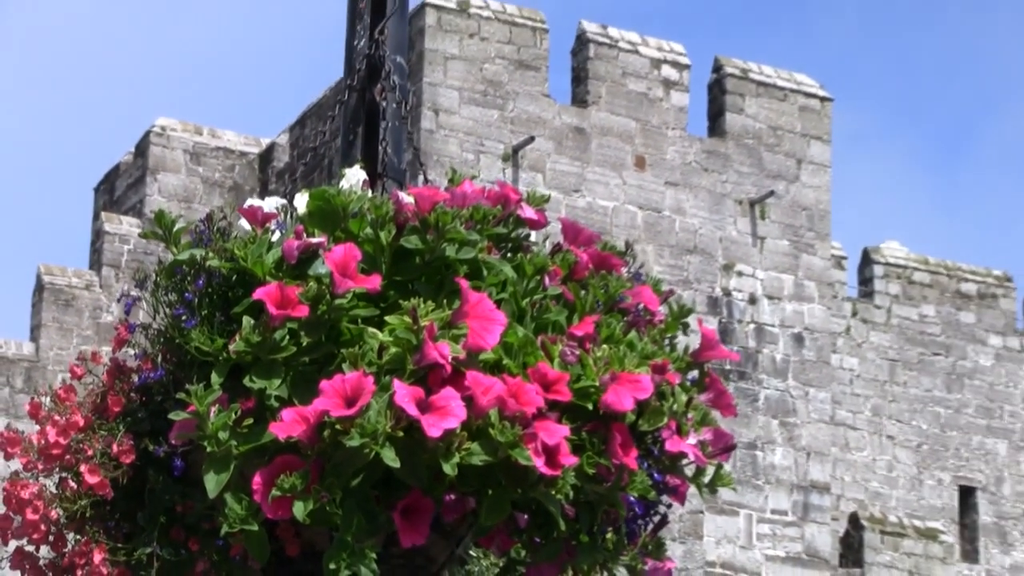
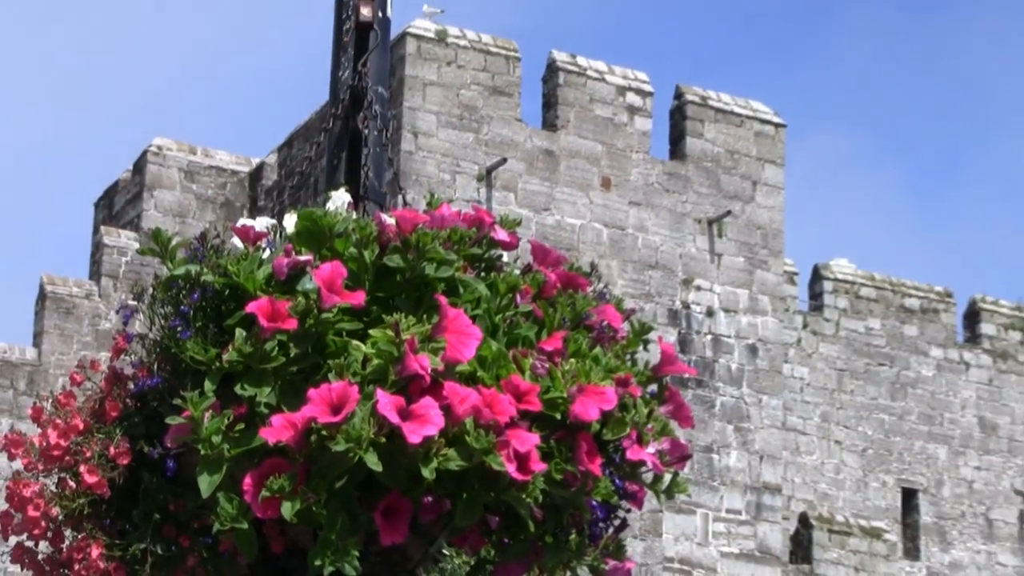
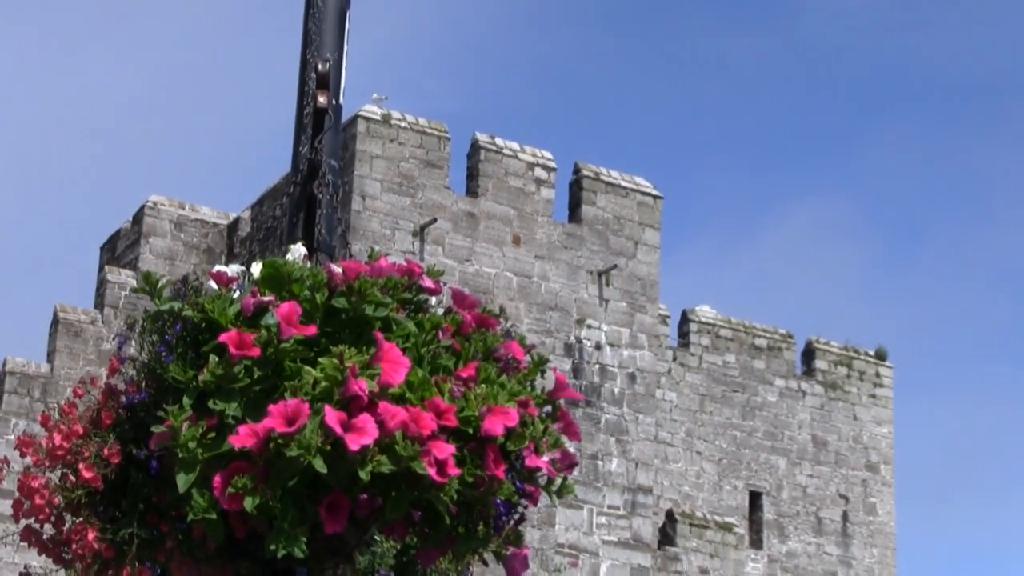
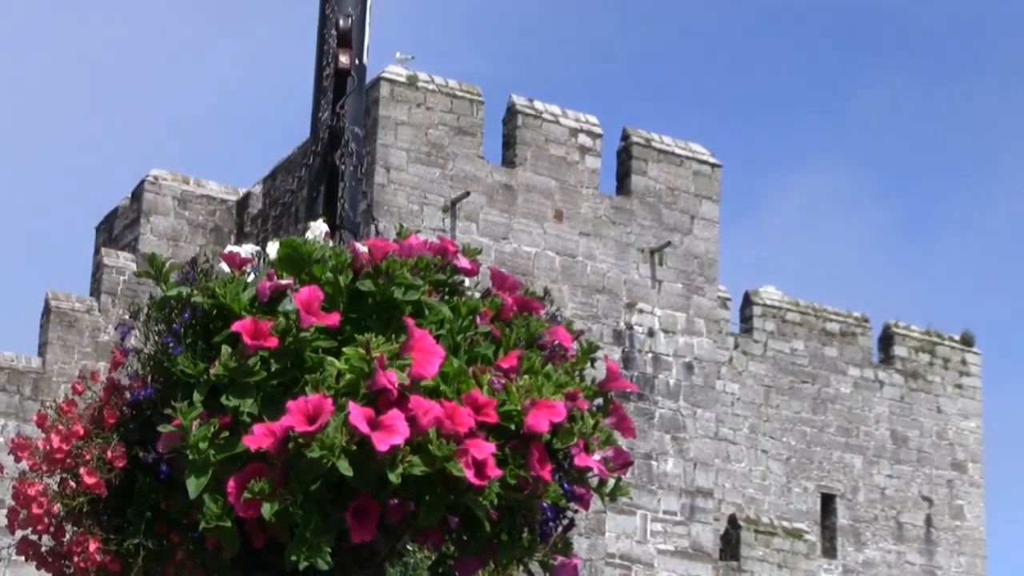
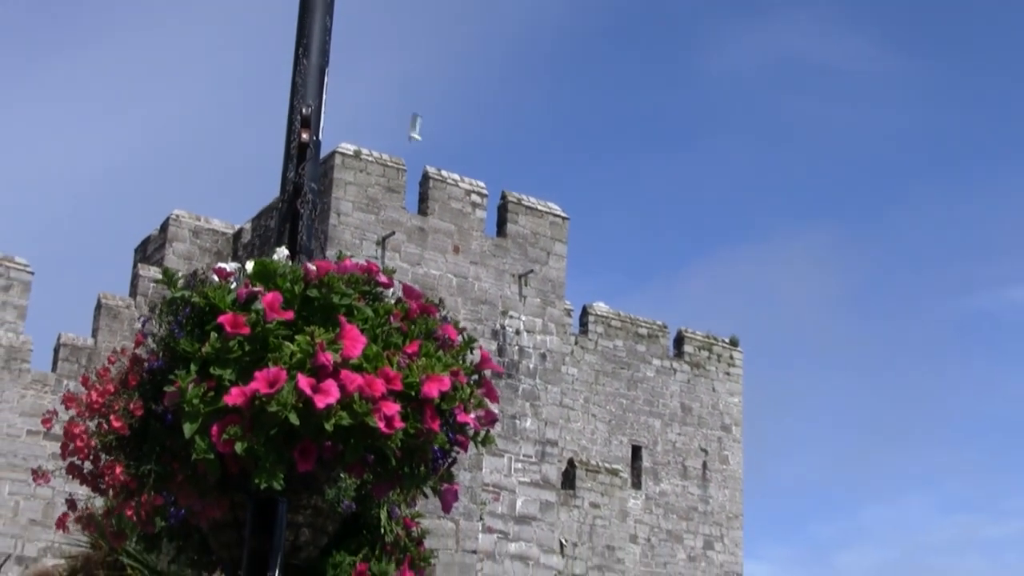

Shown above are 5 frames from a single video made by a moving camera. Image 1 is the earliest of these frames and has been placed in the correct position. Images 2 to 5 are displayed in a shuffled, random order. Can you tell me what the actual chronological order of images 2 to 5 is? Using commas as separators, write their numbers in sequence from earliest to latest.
2, 4, 3, 5
